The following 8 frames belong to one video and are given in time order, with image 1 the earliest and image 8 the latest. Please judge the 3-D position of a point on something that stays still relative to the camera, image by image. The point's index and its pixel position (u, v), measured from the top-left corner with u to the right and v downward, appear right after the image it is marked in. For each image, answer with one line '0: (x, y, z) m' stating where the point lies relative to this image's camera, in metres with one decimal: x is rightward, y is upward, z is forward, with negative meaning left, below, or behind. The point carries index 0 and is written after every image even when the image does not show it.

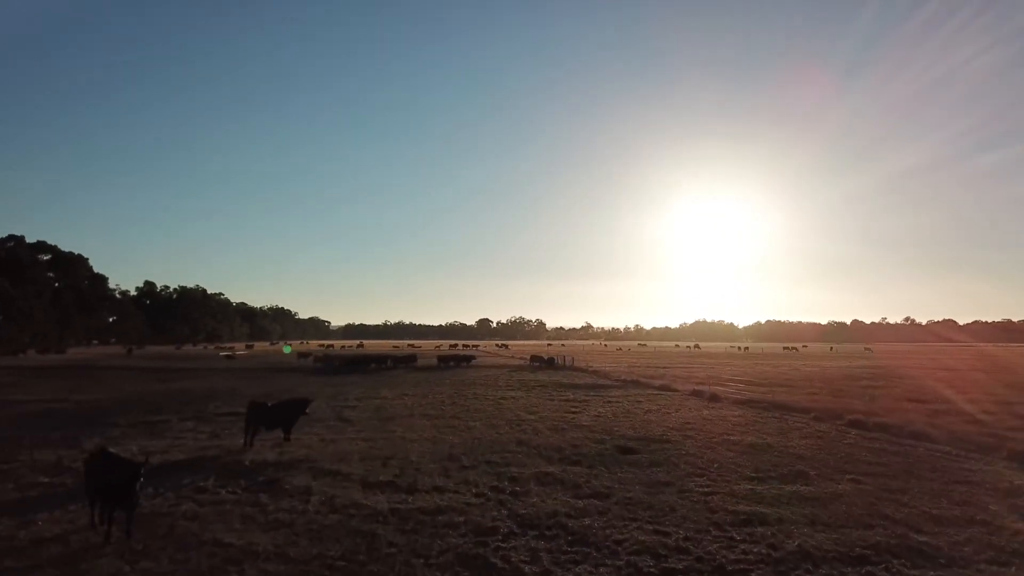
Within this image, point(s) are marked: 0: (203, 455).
0: (-9.2, -5.0, +18.9) m
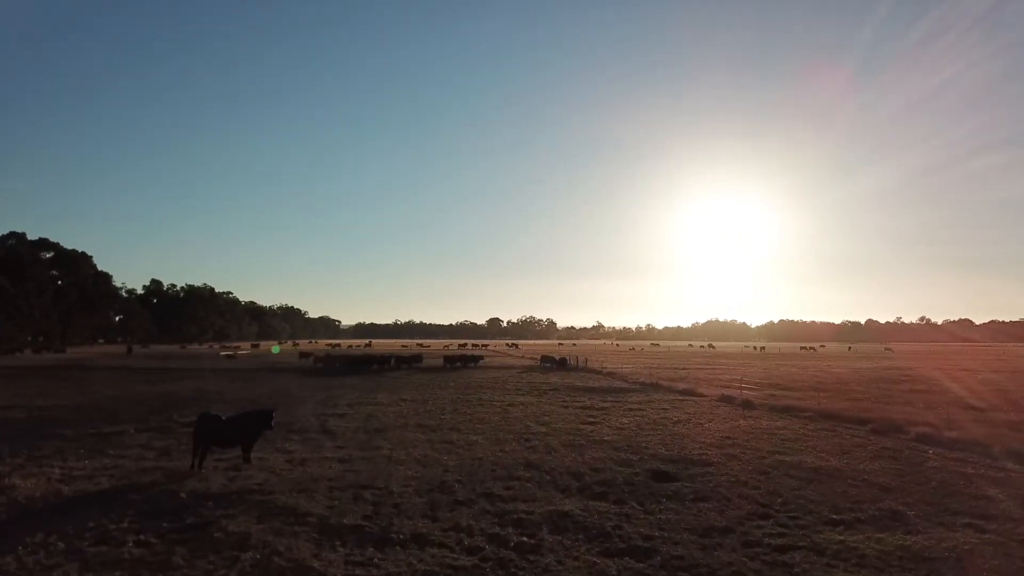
0: (-9.0, -4.6, +15.3) m
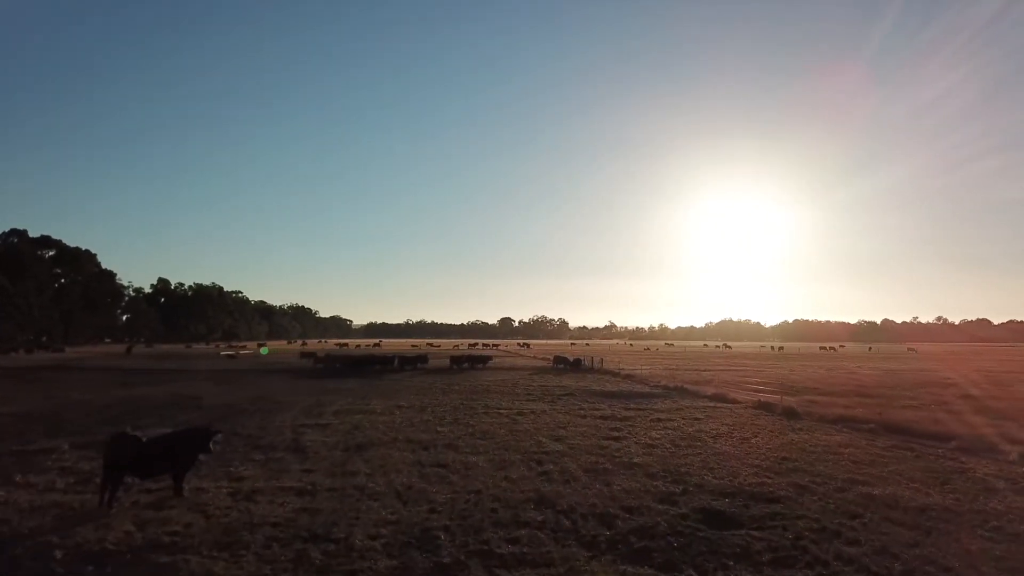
0: (-8.9, -4.3, +11.5) m
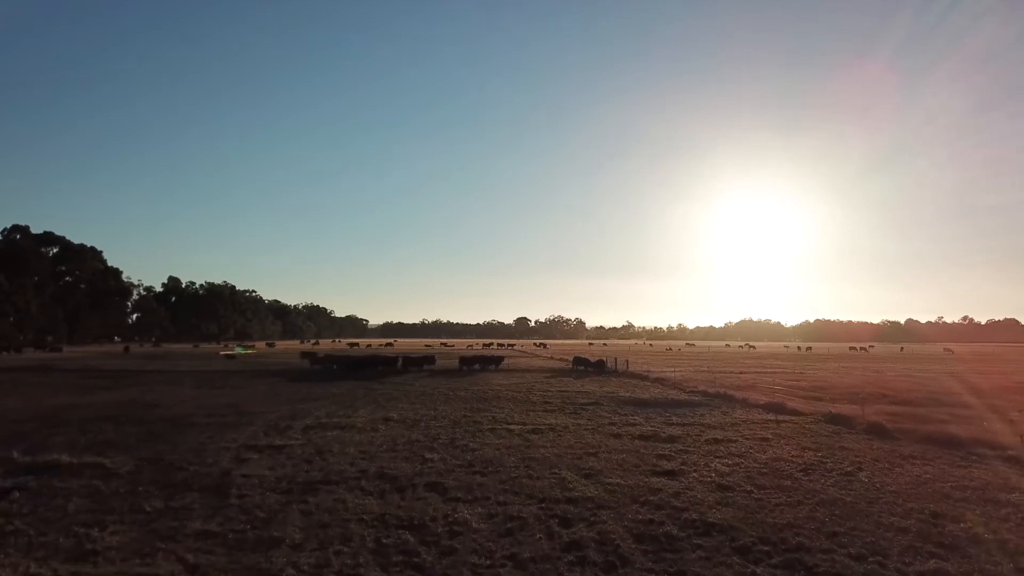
0: (-8.9, -3.7, +5.8) m
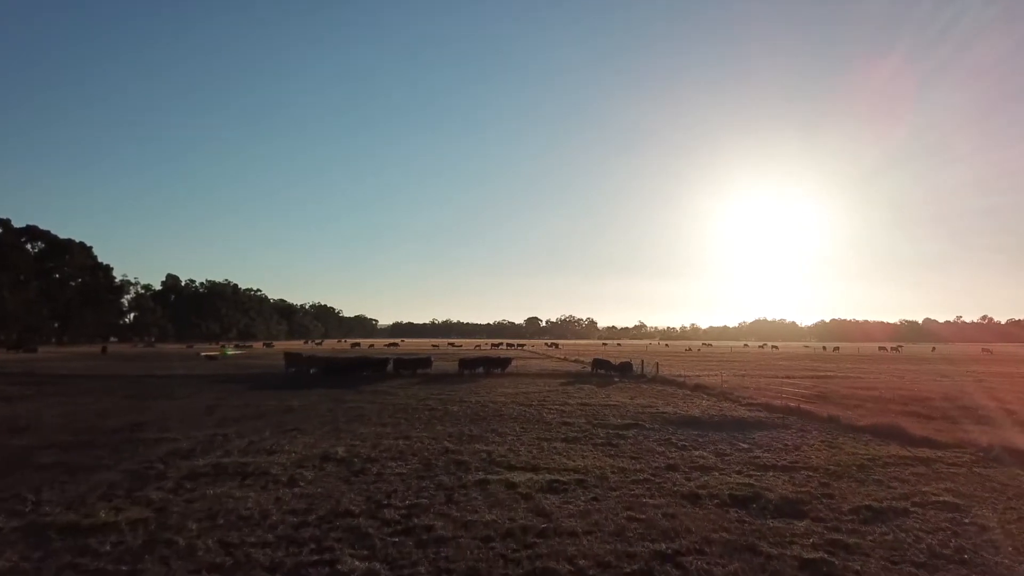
0: (-9.1, -2.9, -2.7) m
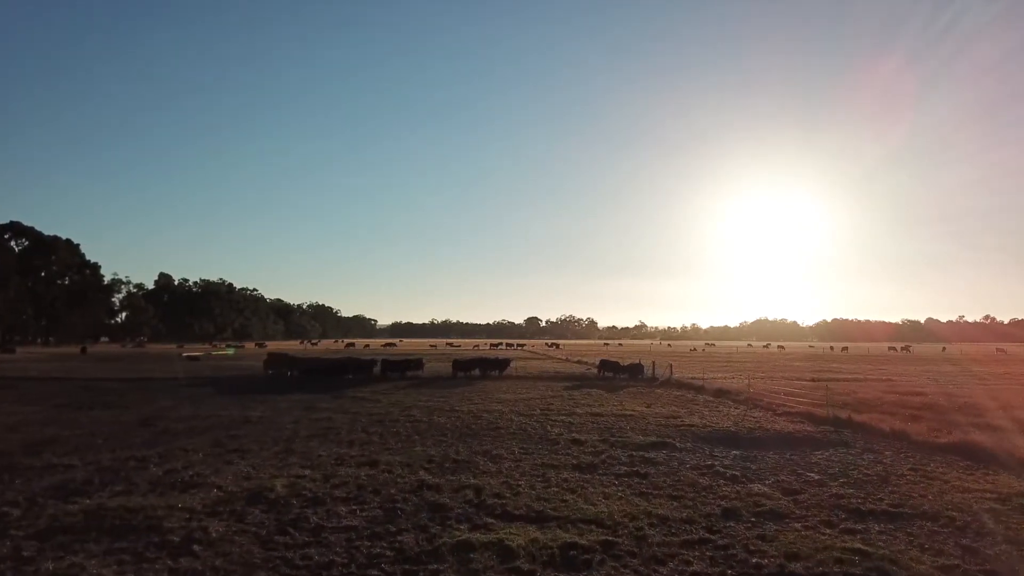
0: (-9.1, -2.5, -7.2) m
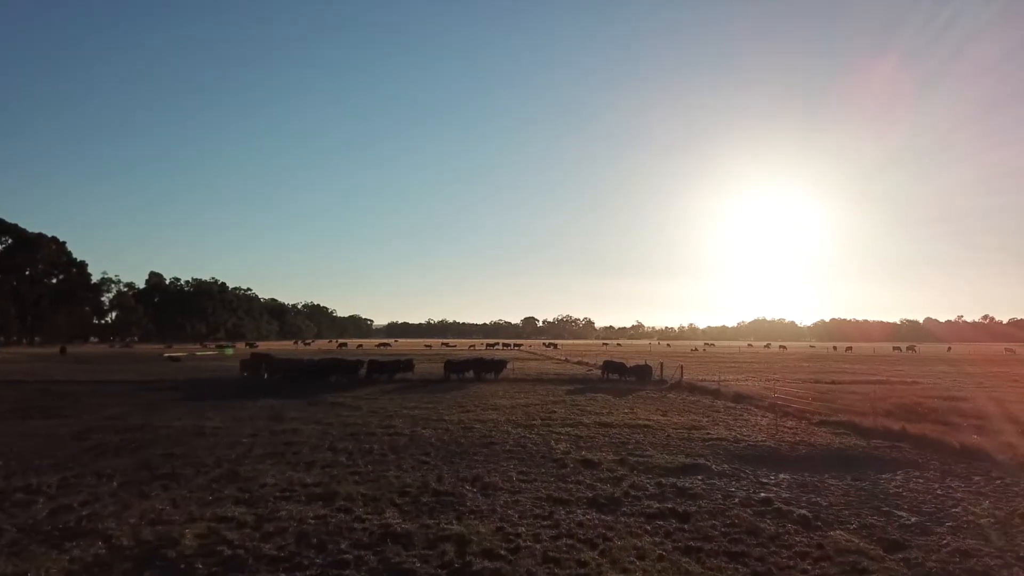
0: (-9.1, -2.2, -10.7) m
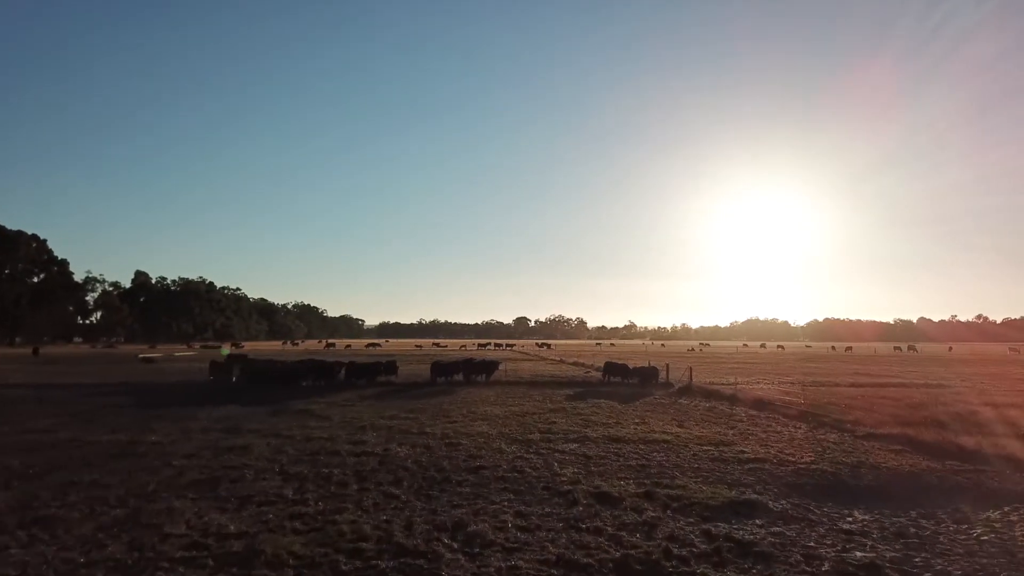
0: (-8.9, -1.8, -14.4) m
